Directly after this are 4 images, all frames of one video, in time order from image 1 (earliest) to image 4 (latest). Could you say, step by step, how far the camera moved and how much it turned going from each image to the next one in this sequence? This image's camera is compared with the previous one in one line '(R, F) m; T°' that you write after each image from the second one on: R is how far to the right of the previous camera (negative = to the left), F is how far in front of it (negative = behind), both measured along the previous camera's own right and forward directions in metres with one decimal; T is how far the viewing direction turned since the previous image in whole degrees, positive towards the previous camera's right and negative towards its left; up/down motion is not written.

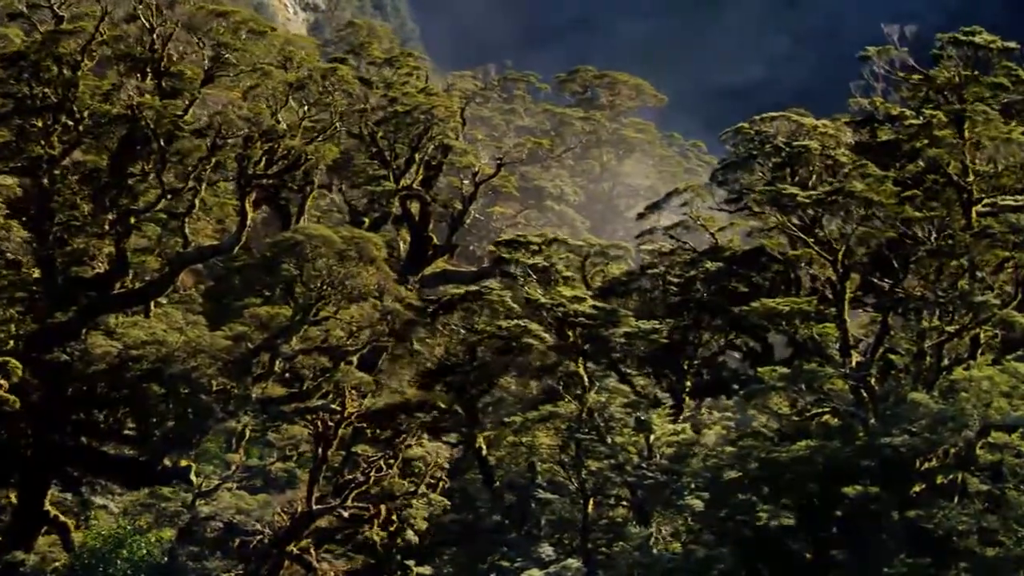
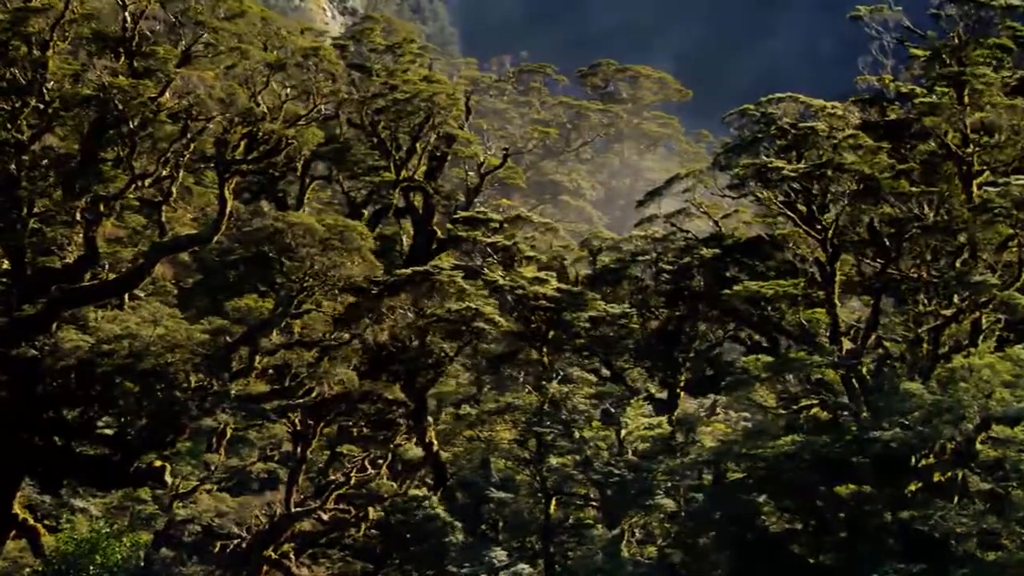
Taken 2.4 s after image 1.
(+0.8, +0.7) m; -2°
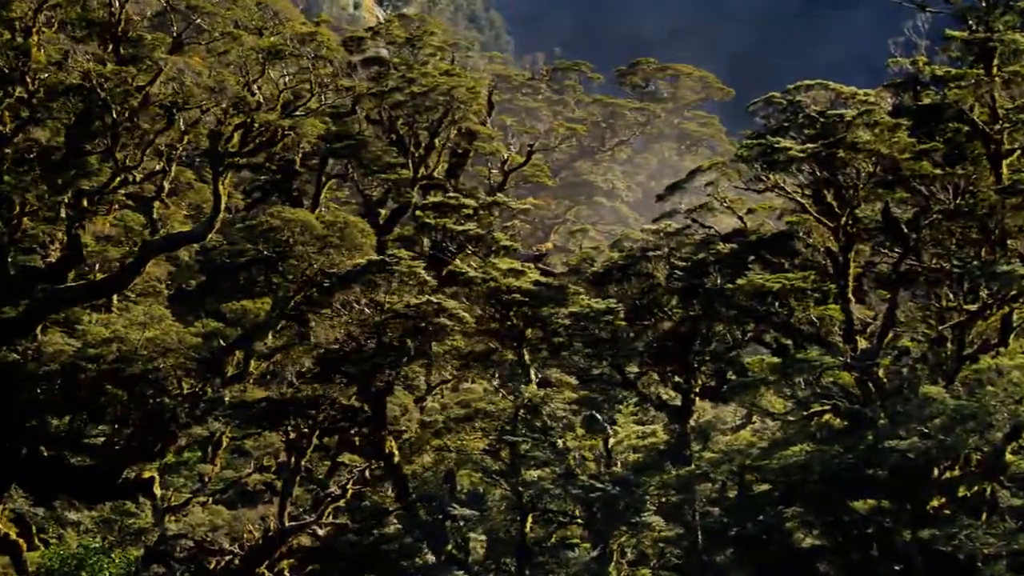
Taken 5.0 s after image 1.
(+0.7, +0.8) m; -3°
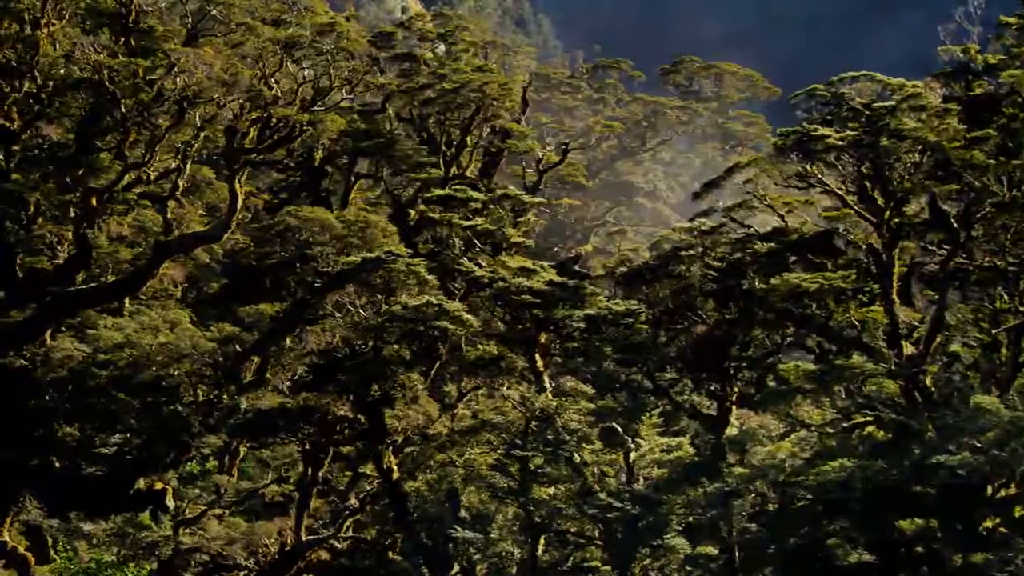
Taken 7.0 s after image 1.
(+0.3, +0.6) m; -3°
